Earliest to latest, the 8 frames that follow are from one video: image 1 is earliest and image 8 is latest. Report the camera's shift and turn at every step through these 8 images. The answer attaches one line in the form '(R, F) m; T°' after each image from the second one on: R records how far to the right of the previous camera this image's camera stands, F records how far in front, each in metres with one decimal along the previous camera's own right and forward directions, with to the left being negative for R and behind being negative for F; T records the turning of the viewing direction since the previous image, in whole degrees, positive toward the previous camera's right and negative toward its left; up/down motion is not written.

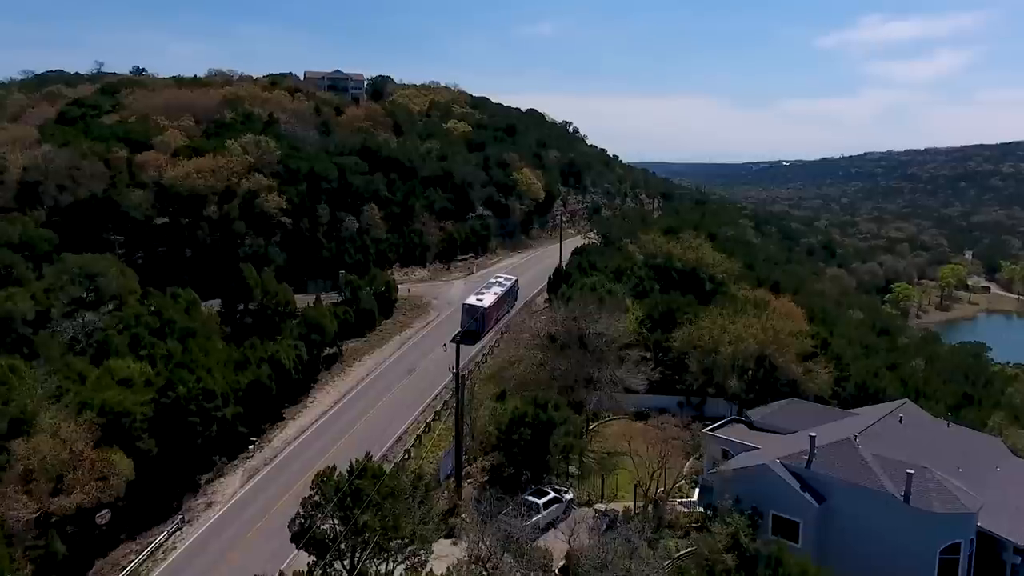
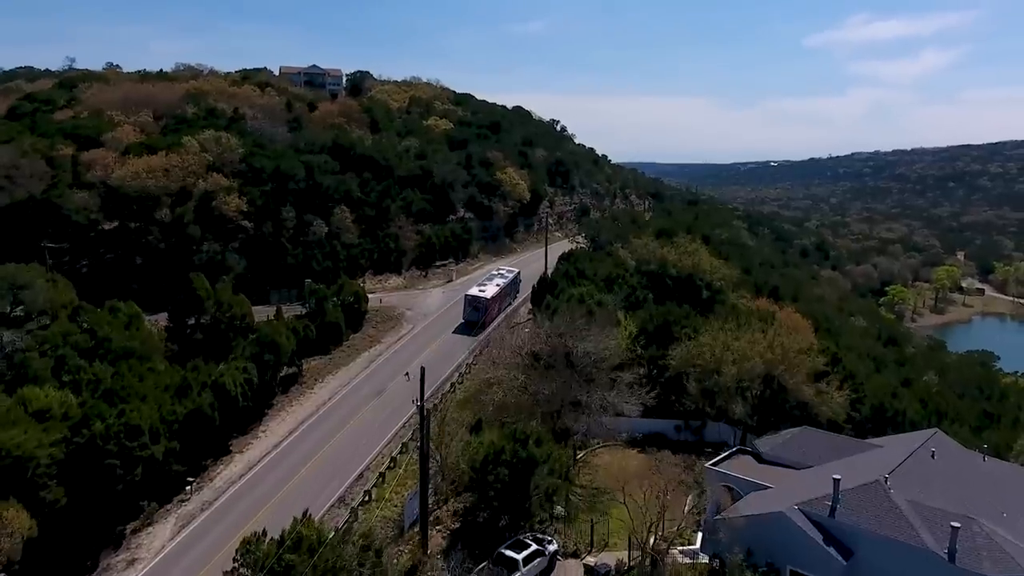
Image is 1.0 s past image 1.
(+0.4, +2.9) m; +1°
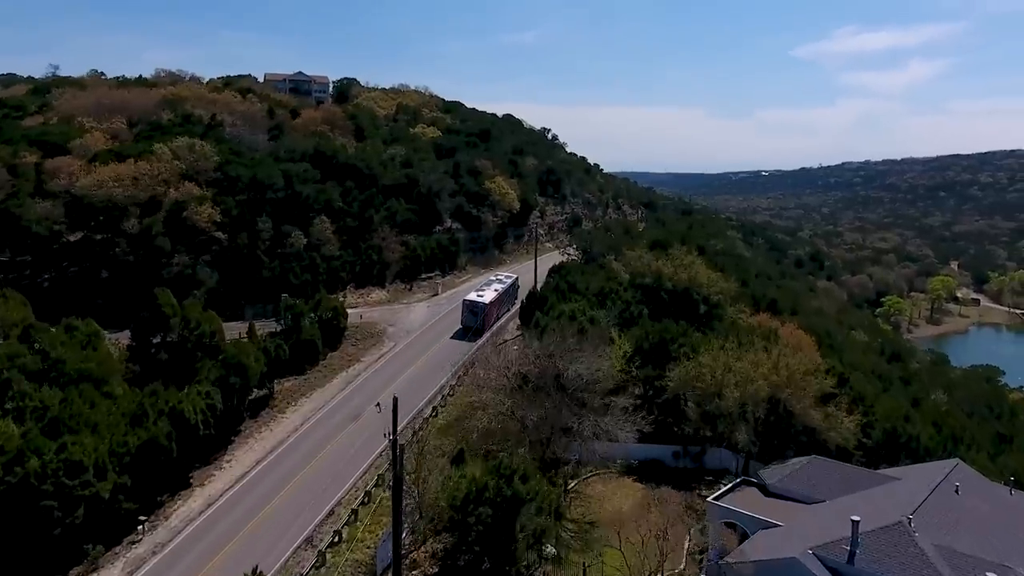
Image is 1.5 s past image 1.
(+0.2, +1.7) m; +1°
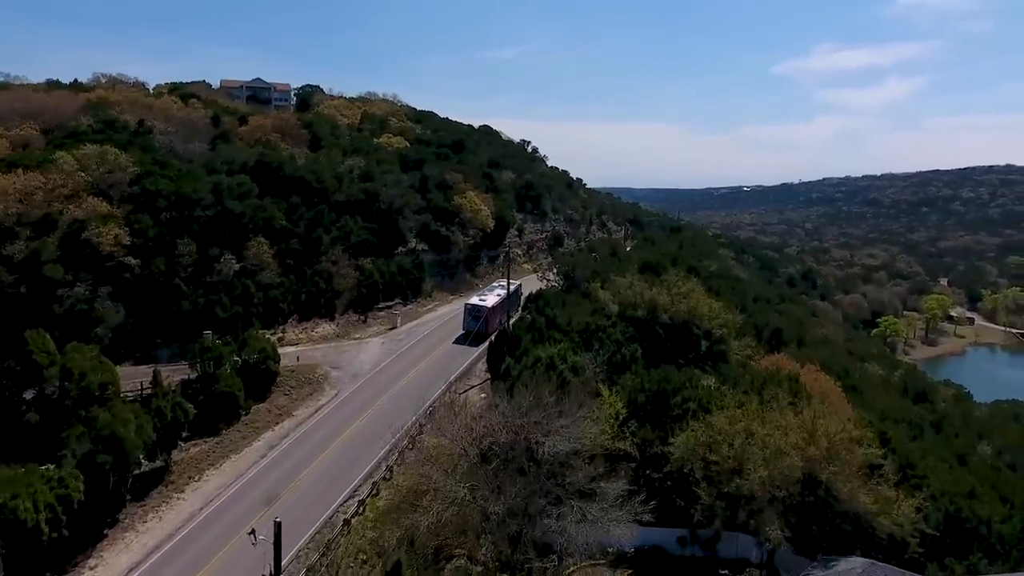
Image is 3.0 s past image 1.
(+0.6, +5.1) m; +1°
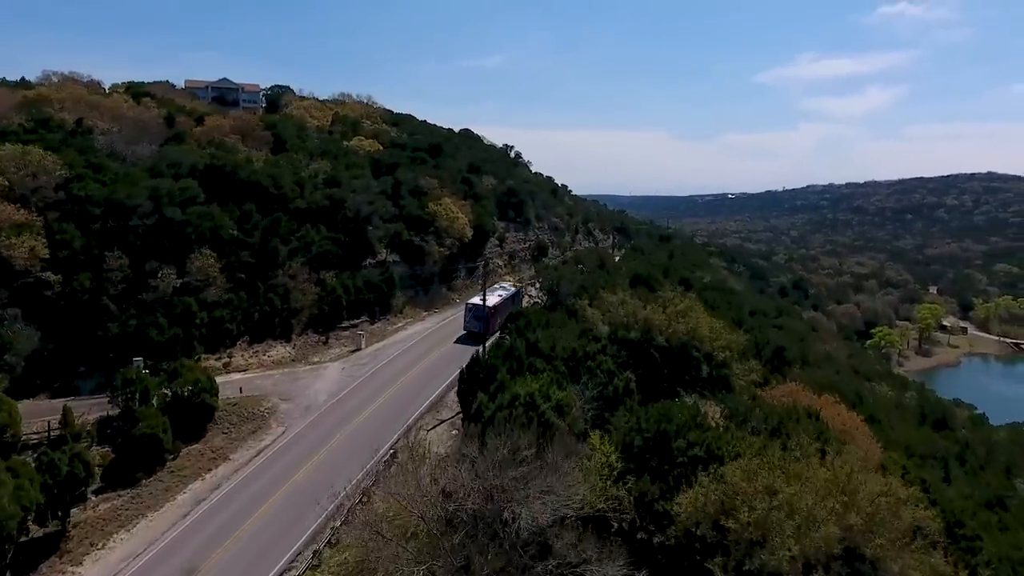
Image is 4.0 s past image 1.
(+0.3, +3.3) m; +1°
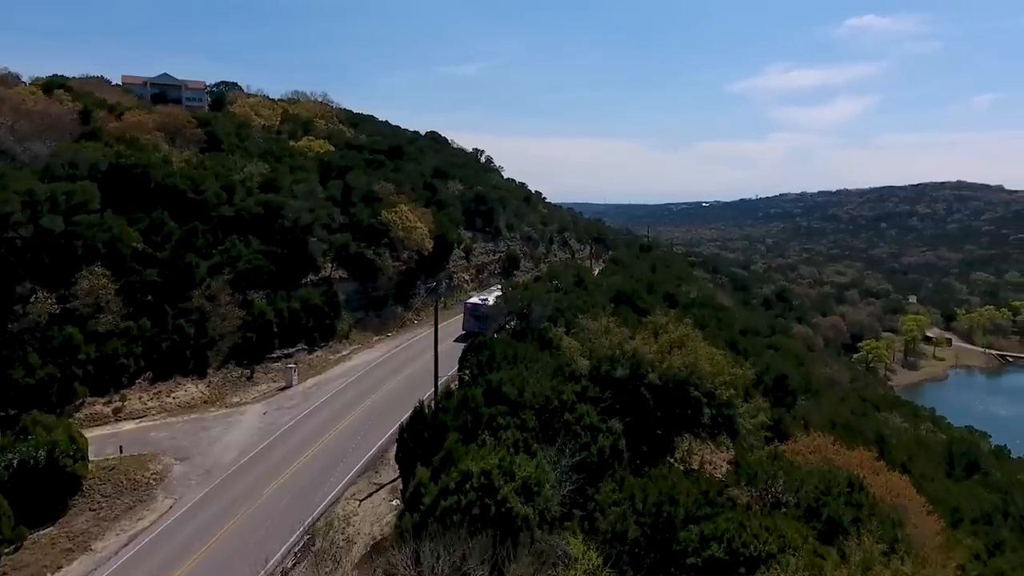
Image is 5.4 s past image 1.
(+0.5, +4.6) m; +2°
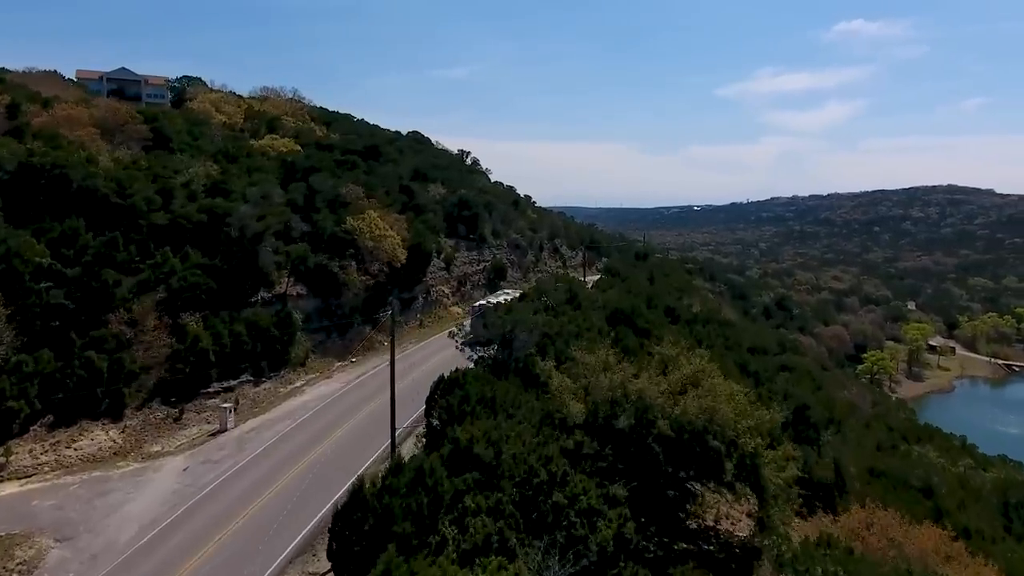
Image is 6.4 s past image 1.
(+0.3, +3.9) m; +1°
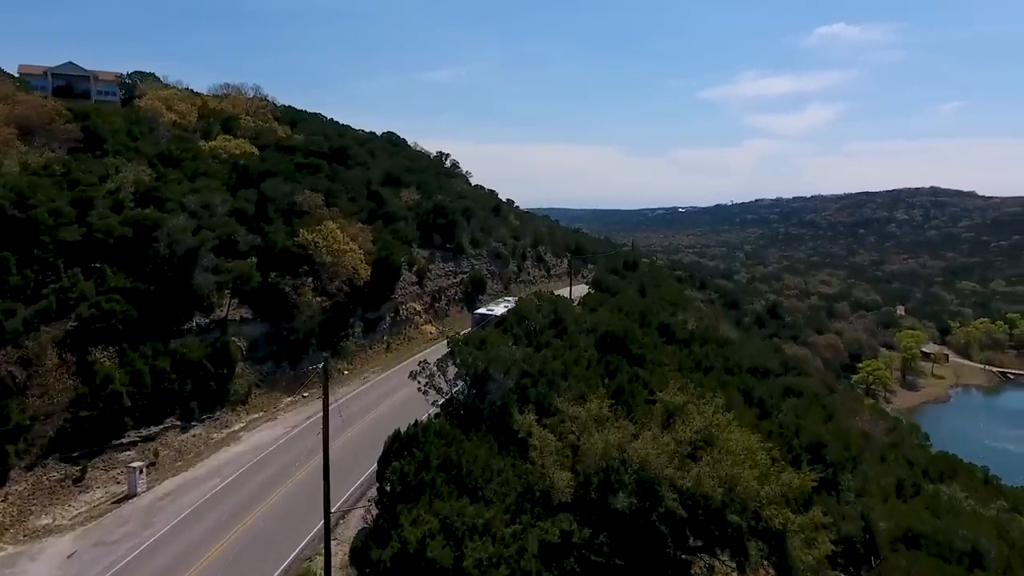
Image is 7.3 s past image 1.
(+0.3, +3.4) m; +1°
